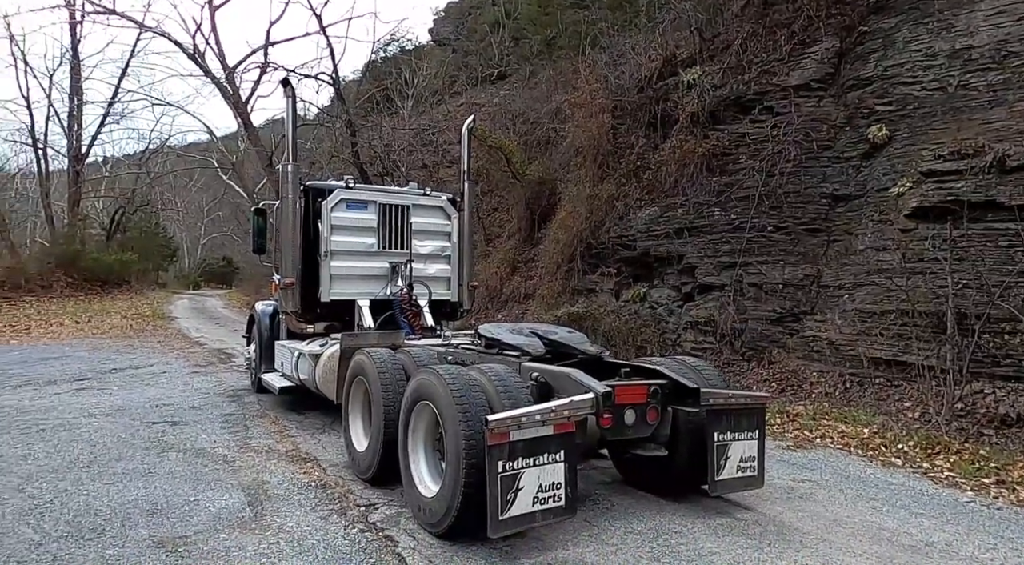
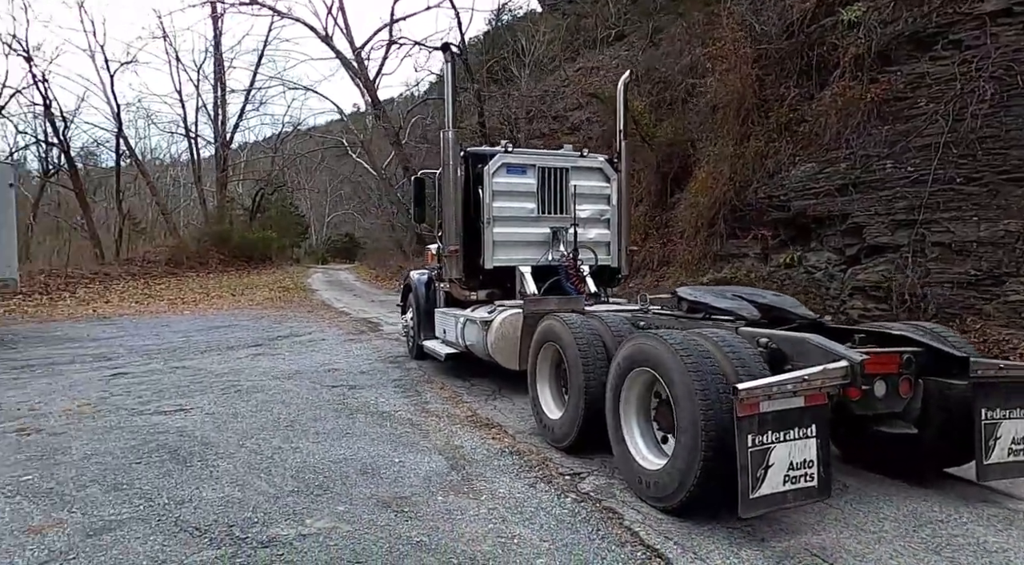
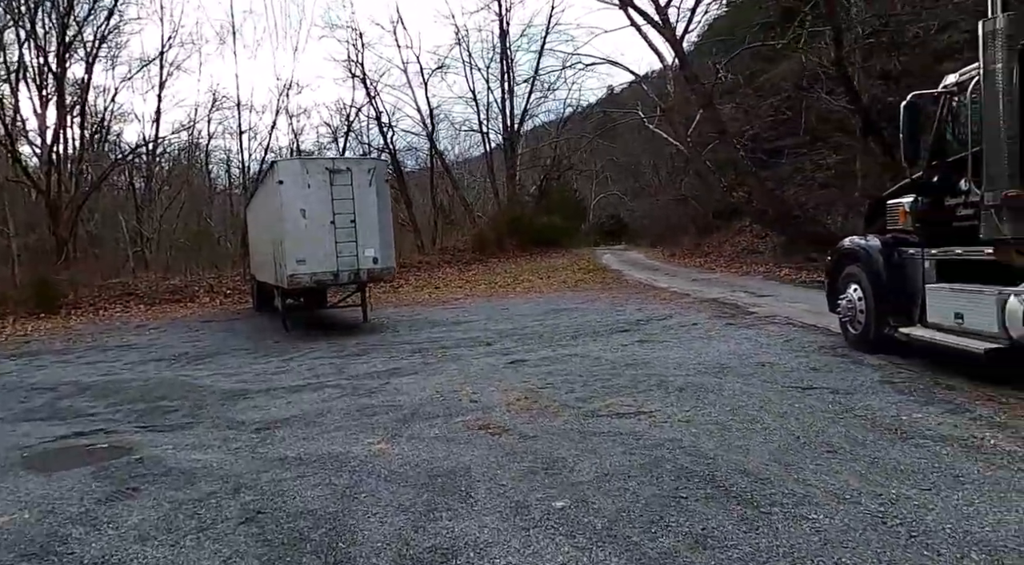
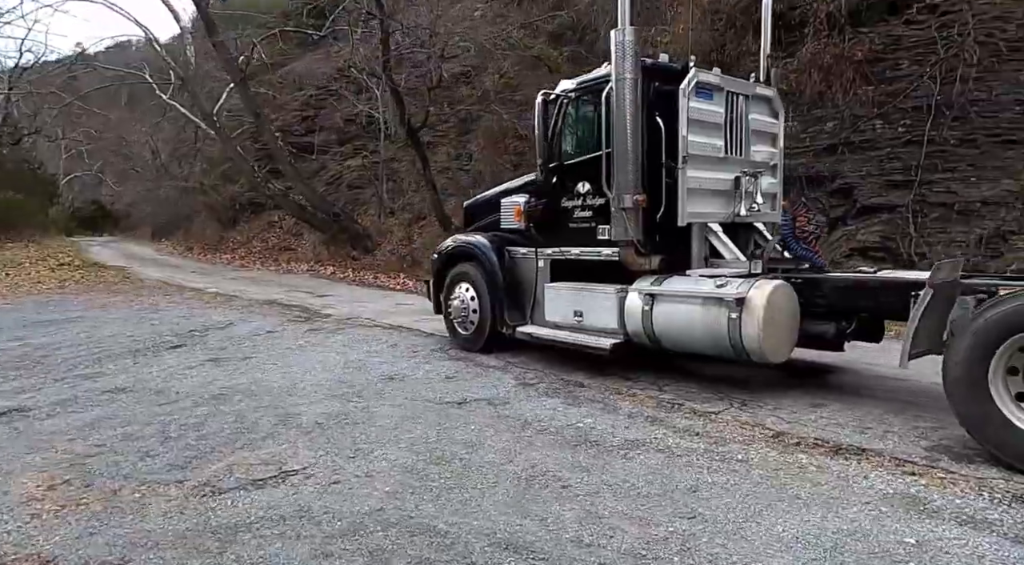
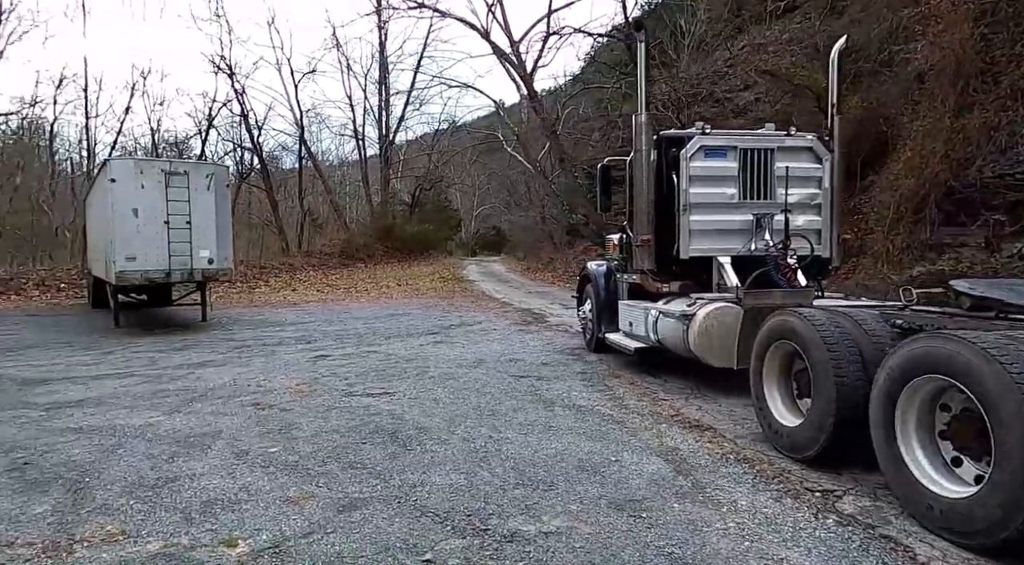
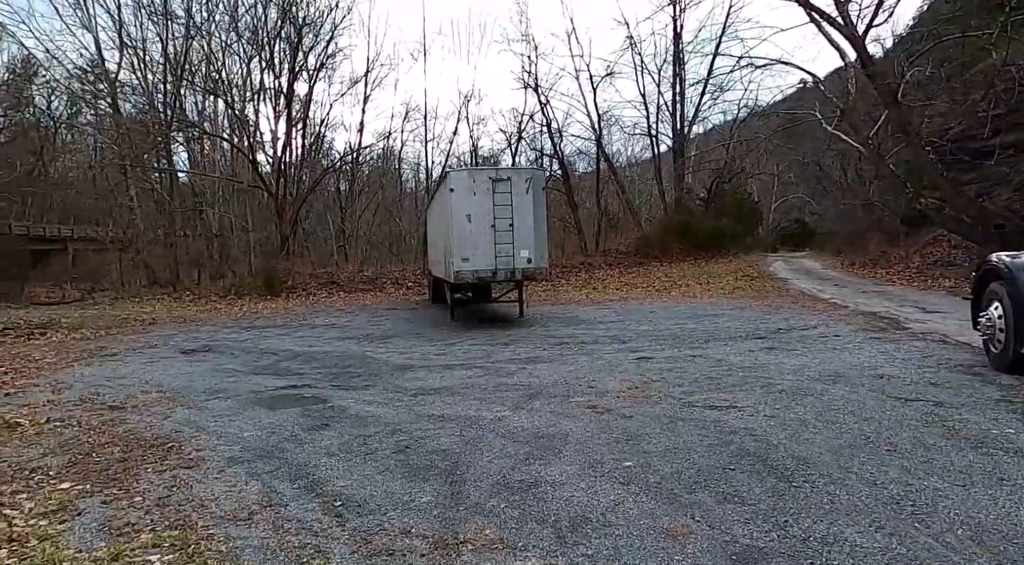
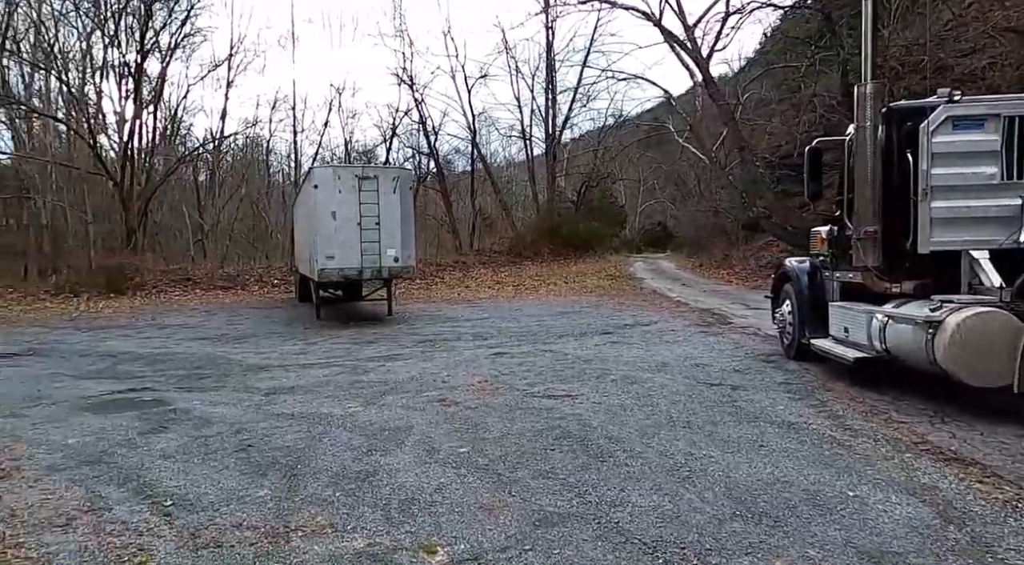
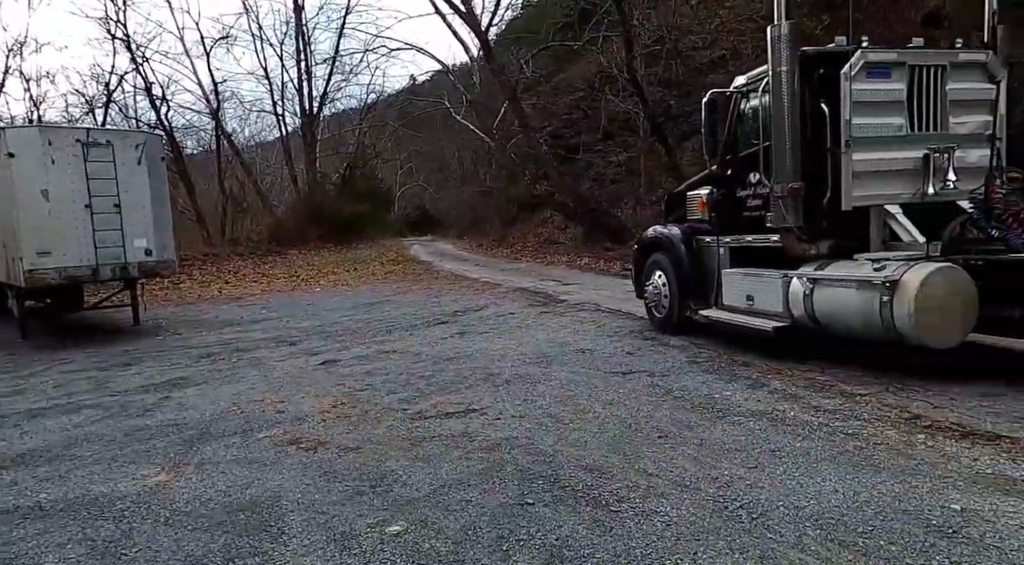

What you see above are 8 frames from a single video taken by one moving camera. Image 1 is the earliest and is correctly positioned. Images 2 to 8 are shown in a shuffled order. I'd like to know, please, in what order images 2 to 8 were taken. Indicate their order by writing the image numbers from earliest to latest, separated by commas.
2, 5, 7, 6, 3, 8, 4
